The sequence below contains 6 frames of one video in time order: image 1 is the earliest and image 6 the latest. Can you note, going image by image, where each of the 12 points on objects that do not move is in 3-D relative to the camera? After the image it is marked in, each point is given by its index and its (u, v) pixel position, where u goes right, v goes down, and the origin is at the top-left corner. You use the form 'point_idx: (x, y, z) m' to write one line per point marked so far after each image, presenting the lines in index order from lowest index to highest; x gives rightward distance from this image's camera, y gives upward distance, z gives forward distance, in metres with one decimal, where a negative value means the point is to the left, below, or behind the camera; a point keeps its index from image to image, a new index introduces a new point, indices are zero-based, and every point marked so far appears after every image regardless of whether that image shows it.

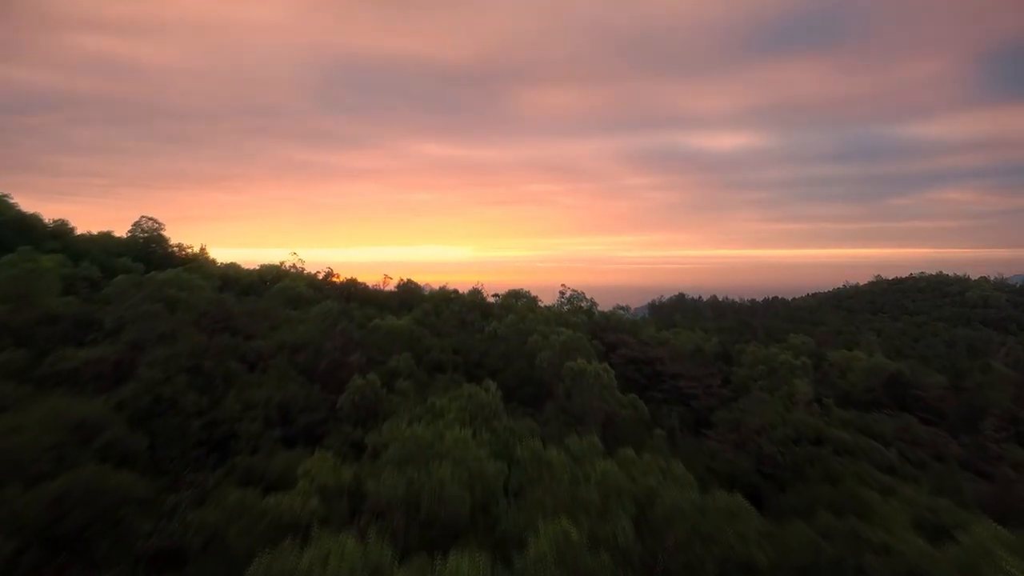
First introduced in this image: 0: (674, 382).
0: (+2.7, -1.6, +16.0) m
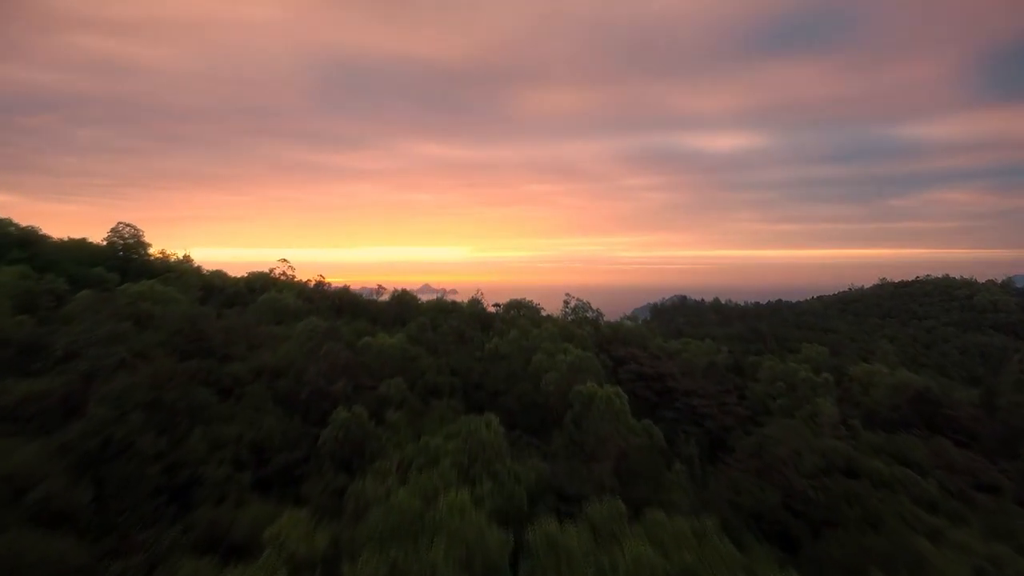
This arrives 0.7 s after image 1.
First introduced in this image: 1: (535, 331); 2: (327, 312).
0: (+2.7, -1.7, +15.0) m
1: (+0.3, -0.6, +13.4) m
2: (-2.8, -0.4, +14.6) m
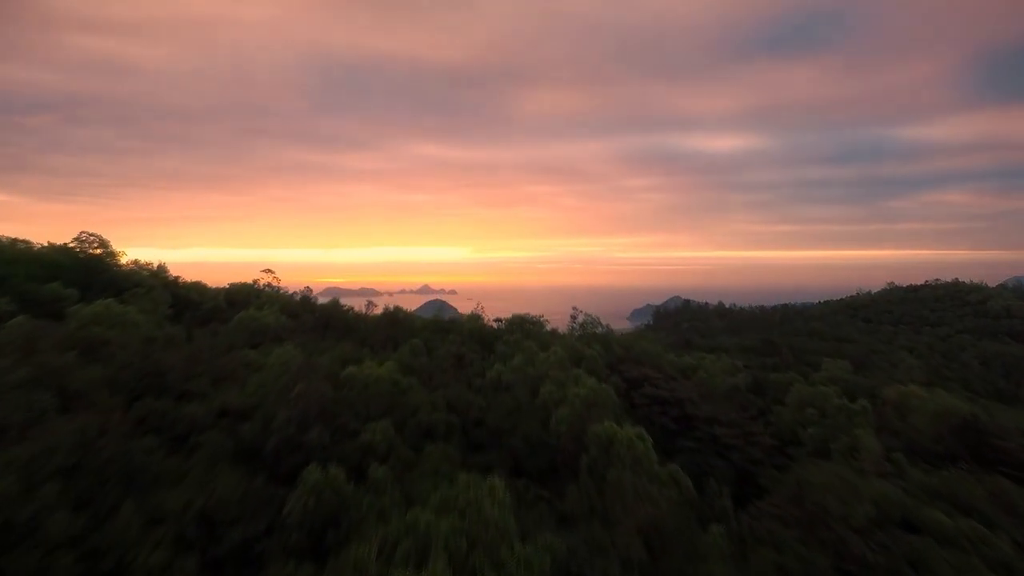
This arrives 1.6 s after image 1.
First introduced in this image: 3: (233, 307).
0: (+2.8, -2.0, +13.6) m
1: (+0.4, -0.8, +12.0) m
2: (-2.8, -0.7, +13.2) m
3: (-4.7, -0.3, +16.1) m
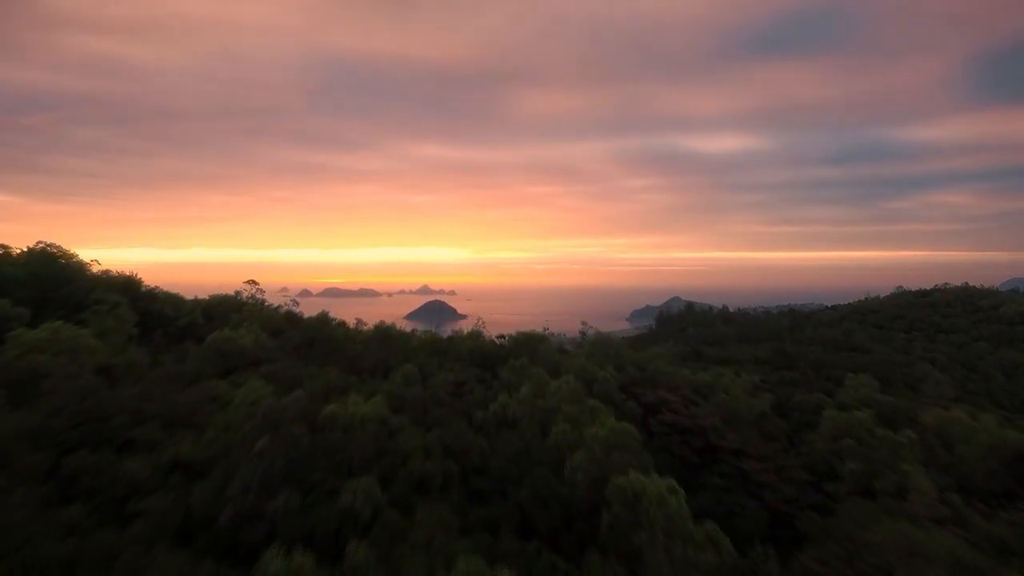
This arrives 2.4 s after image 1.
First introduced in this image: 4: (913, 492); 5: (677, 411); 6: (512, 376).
0: (+2.8, -2.2, +12.2) m
1: (+0.4, -1.1, +10.6) m
2: (-2.7, -0.9, +11.8) m
3: (-4.6, -0.5, +14.7) m
4: (+4.5, -2.3, +10.7) m
5: (+2.3, -1.7, +13.5) m
6: (0.0, -1.0, +11.1) m
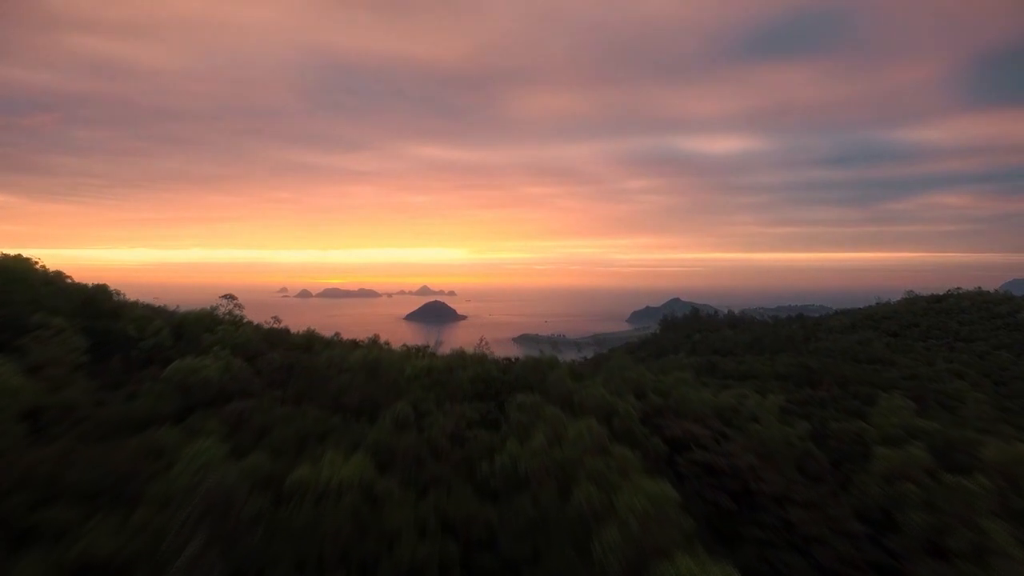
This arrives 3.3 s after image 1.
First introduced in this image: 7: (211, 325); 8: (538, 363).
0: (+2.9, -2.4, +10.5) m
1: (+0.5, -1.3, +9.0) m
2: (-2.6, -1.1, +10.1) m
3: (-4.5, -0.8, +13.0) m
4: (+4.6, -2.5, +9.1) m
5: (+2.4, -2.0, +11.8) m
6: (+0.1, -1.3, +9.5) m
7: (-4.6, -0.6, +14.6) m
8: (+0.4, -1.1, +13.7) m
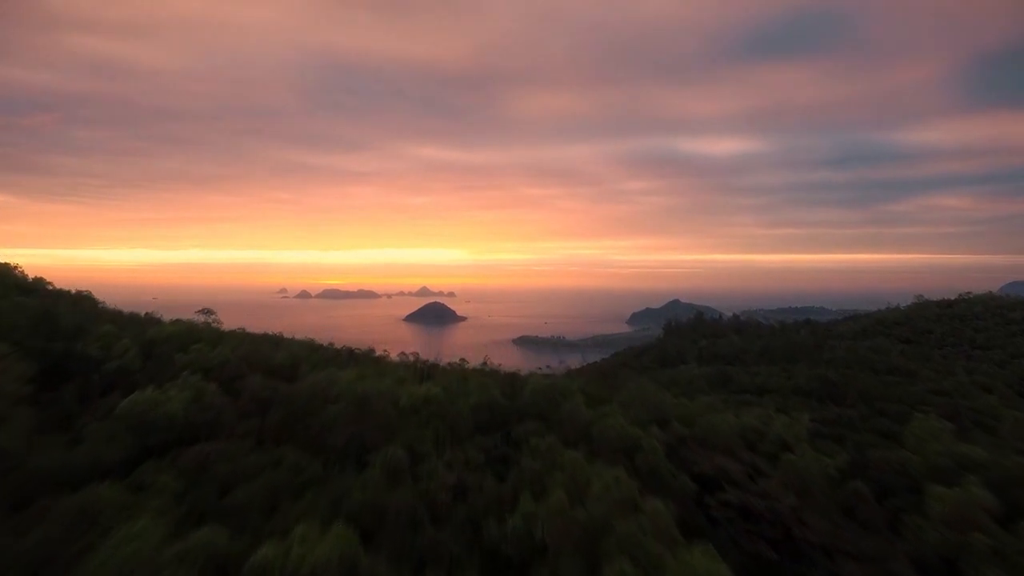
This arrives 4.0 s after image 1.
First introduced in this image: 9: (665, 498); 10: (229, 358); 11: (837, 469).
0: (+3.0, -2.6, +9.2) m
1: (+0.6, -1.5, +7.6) m
2: (-2.5, -1.3, +8.8) m
3: (-4.4, -1.0, +11.7) m
4: (+4.7, -2.7, +7.7) m
5: (+2.5, -2.2, +10.5) m
6: (+0.2, -1.5, +8.1) m
7: (-4.5, -0.8, +13.2) m
8: (+0.5, -1.3, +12.4) m
9: (+1.5, -1.9, +9.1) m
10: (-3.5, -0.9, +12.0) m
11: (+4.3, -2.3, +12.7) m
